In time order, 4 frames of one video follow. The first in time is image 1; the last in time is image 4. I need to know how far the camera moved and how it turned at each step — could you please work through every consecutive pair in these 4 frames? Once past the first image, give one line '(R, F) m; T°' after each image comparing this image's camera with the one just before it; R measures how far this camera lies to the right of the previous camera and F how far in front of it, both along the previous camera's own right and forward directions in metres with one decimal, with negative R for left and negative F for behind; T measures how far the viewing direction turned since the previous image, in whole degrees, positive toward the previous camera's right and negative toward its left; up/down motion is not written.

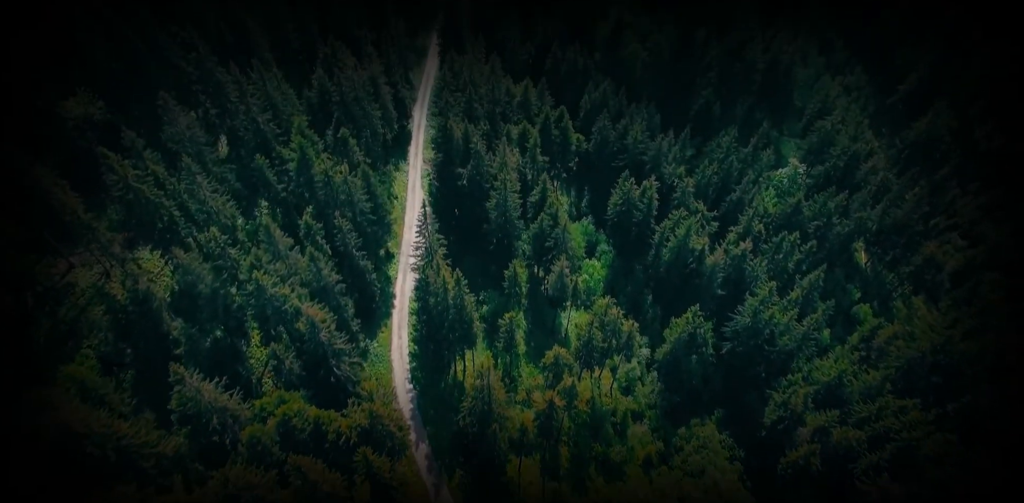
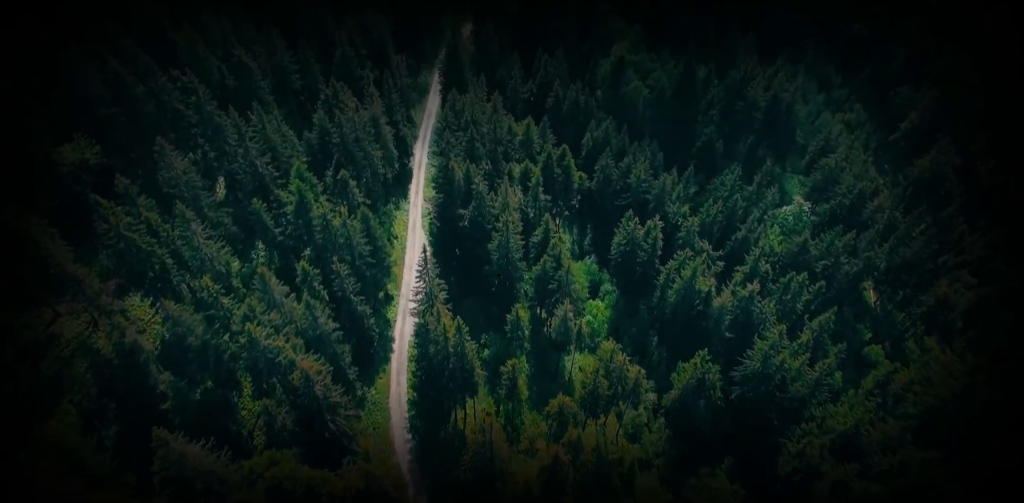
(+0.1, +1.6) m; 0°
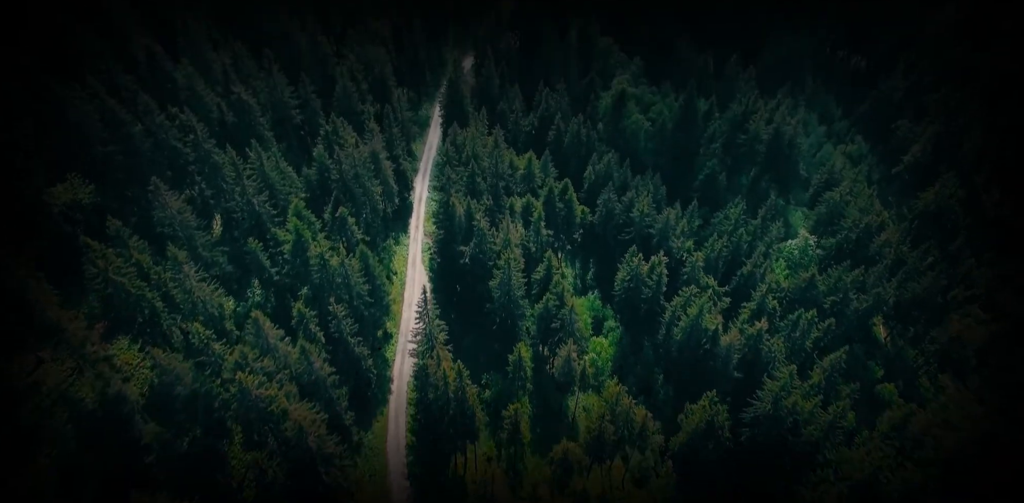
(0.0, +1.7) m; 0°
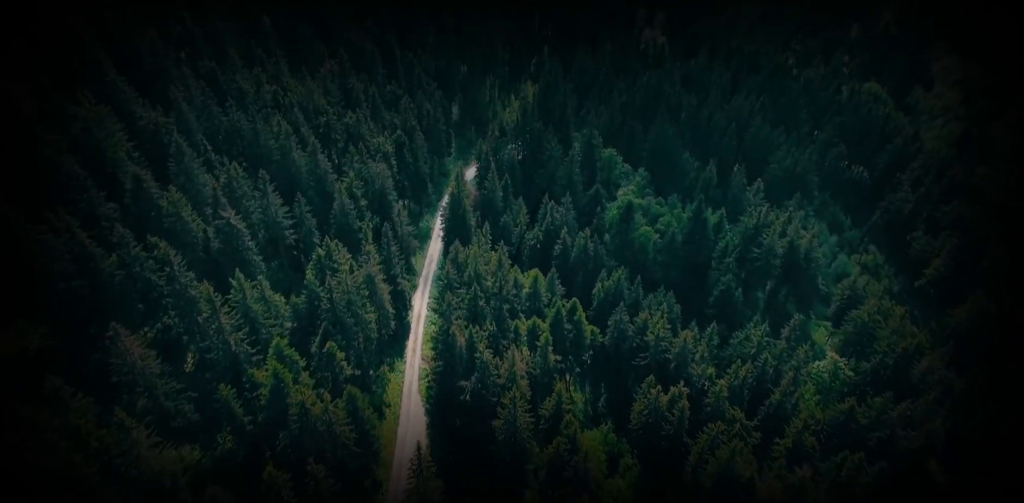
(0.0, +7.4) m; 0°
